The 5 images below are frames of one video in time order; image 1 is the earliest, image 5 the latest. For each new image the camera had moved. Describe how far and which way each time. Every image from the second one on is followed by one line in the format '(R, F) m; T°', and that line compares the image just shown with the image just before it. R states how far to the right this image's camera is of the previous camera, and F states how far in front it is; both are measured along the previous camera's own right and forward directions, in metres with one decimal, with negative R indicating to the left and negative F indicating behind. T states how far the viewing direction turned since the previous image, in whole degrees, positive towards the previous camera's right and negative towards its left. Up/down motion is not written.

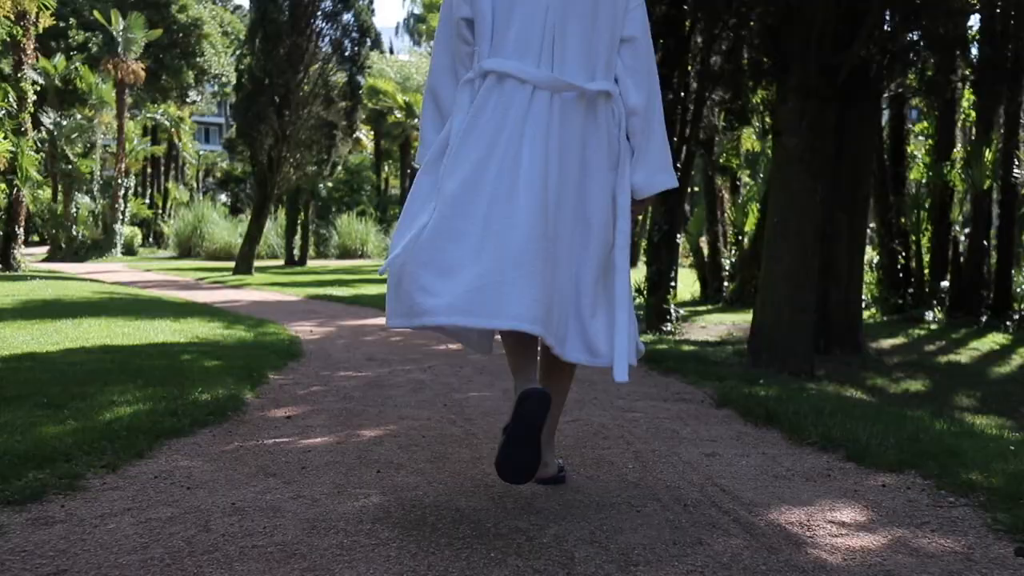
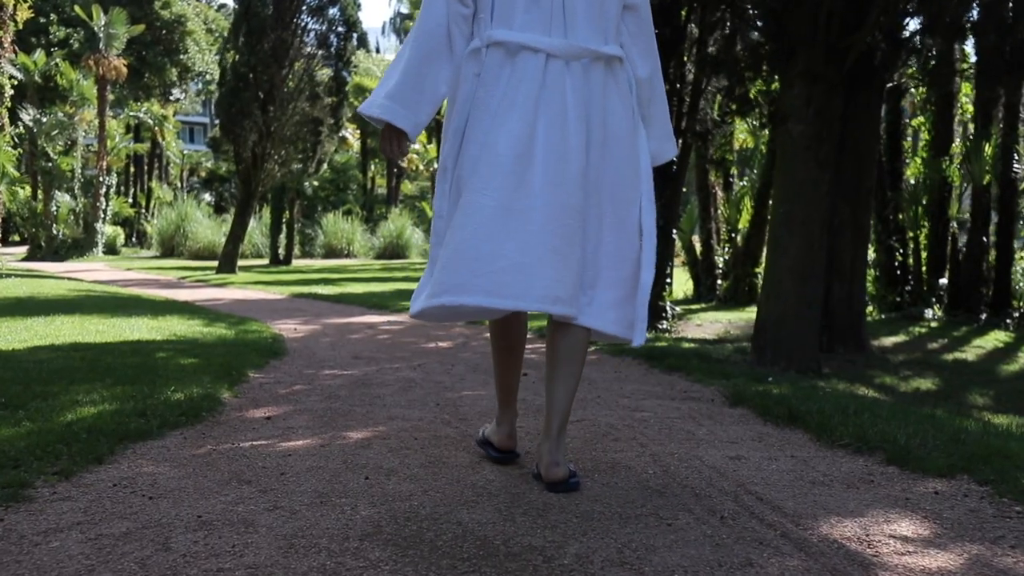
(-0.1, +0.4) m; +1°
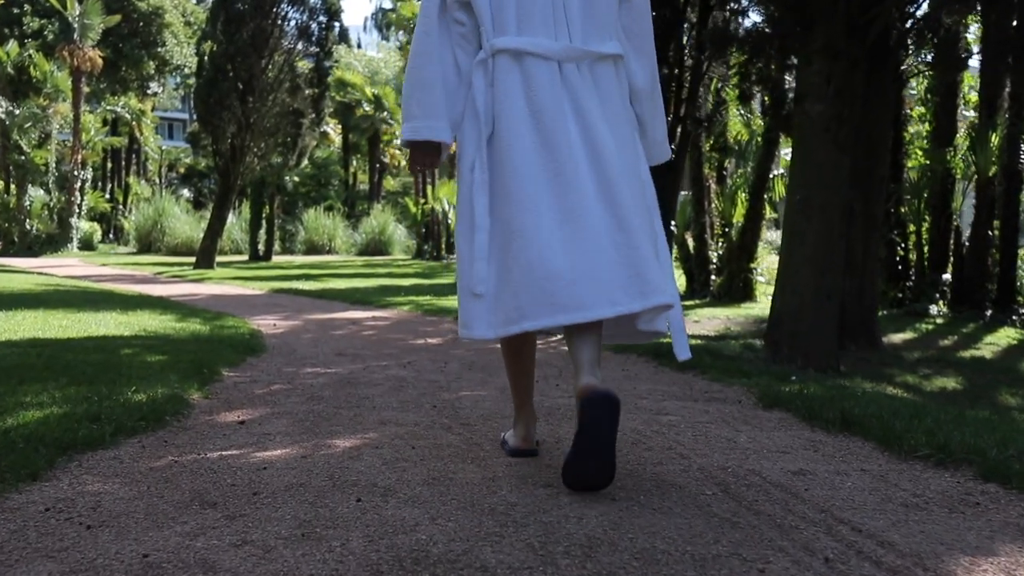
(-0.1, +0.6) m; +1°
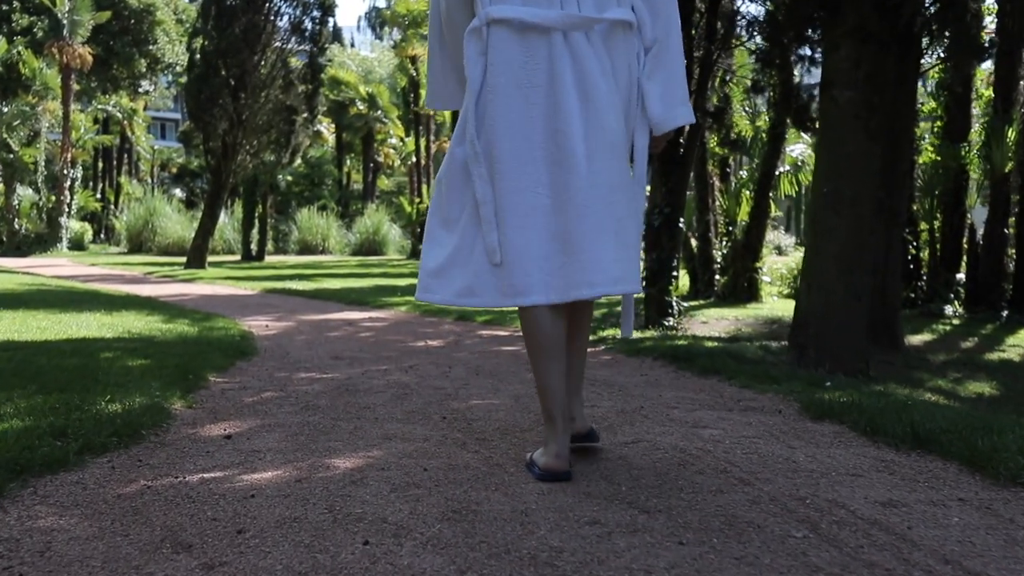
(-0.1, +0.5) m; 0°
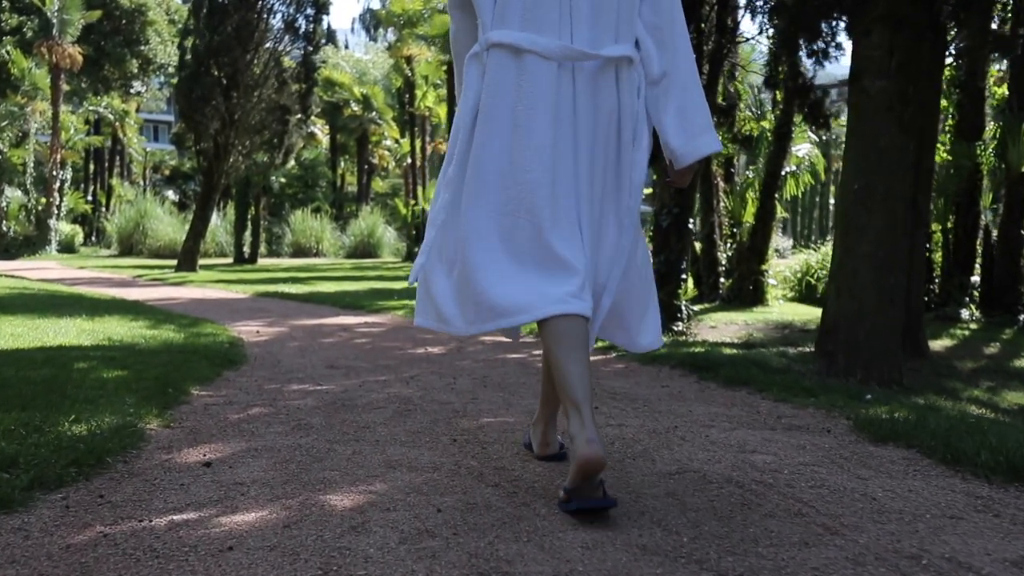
(-0.1, +0.5) m; 0°
